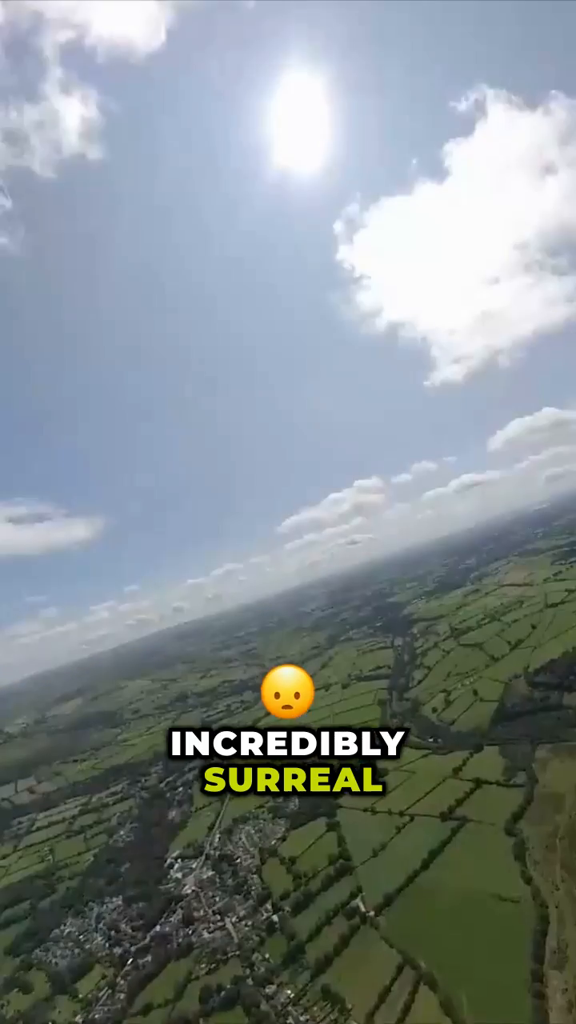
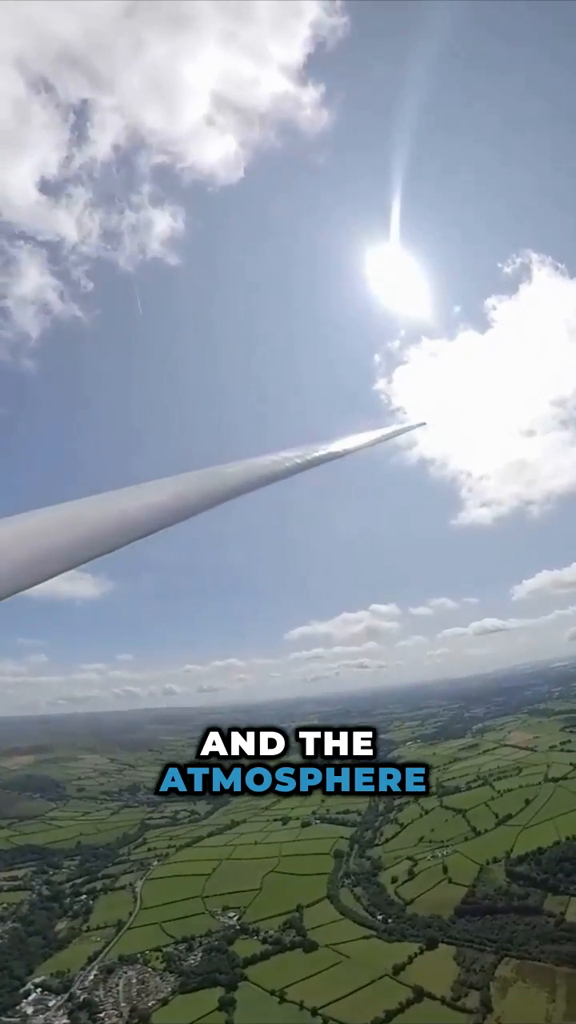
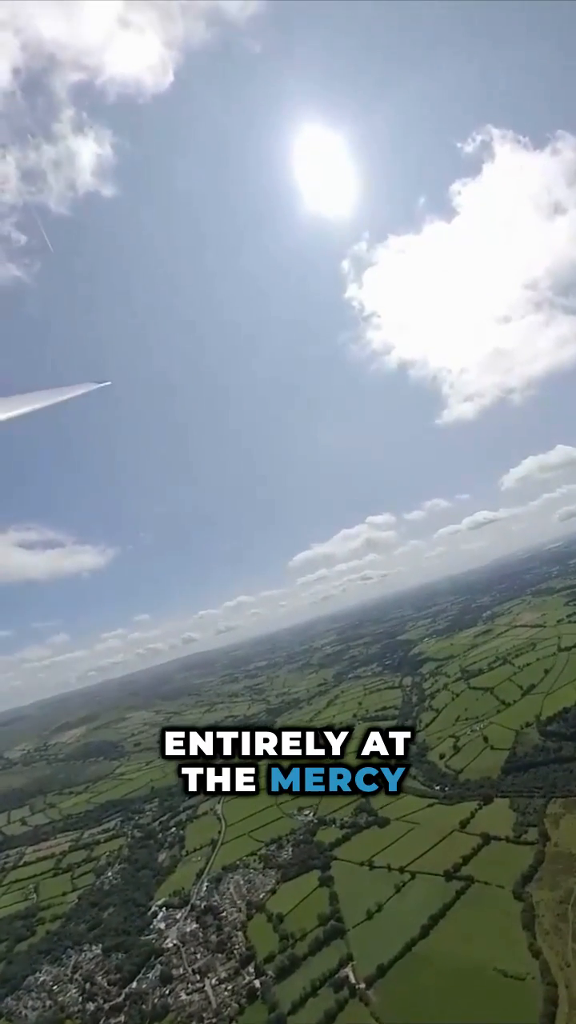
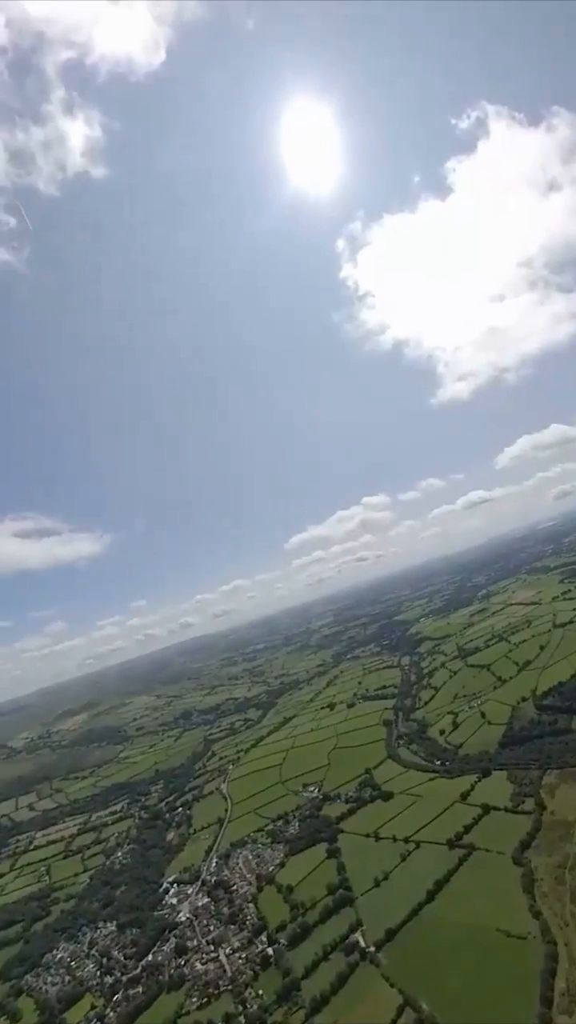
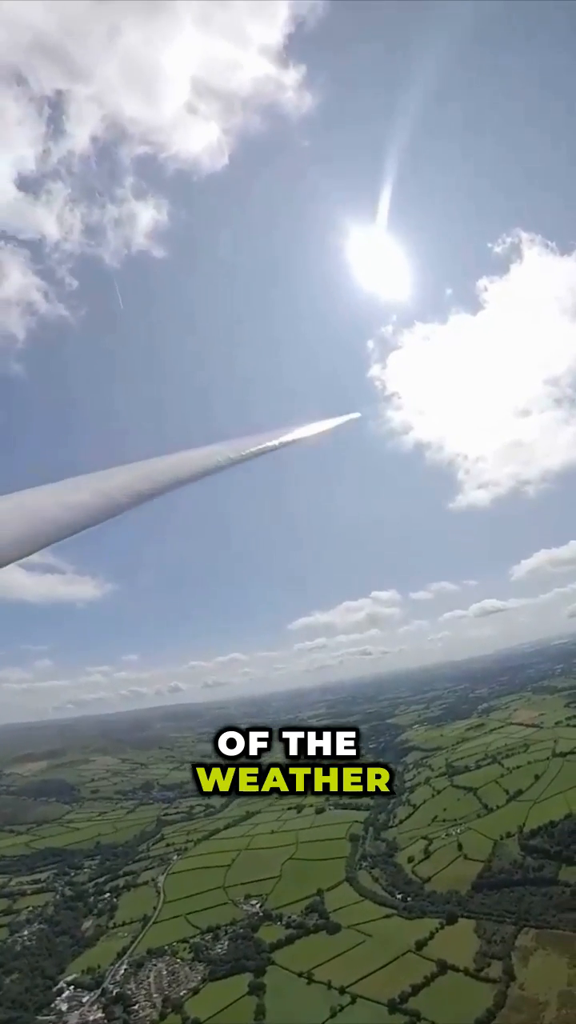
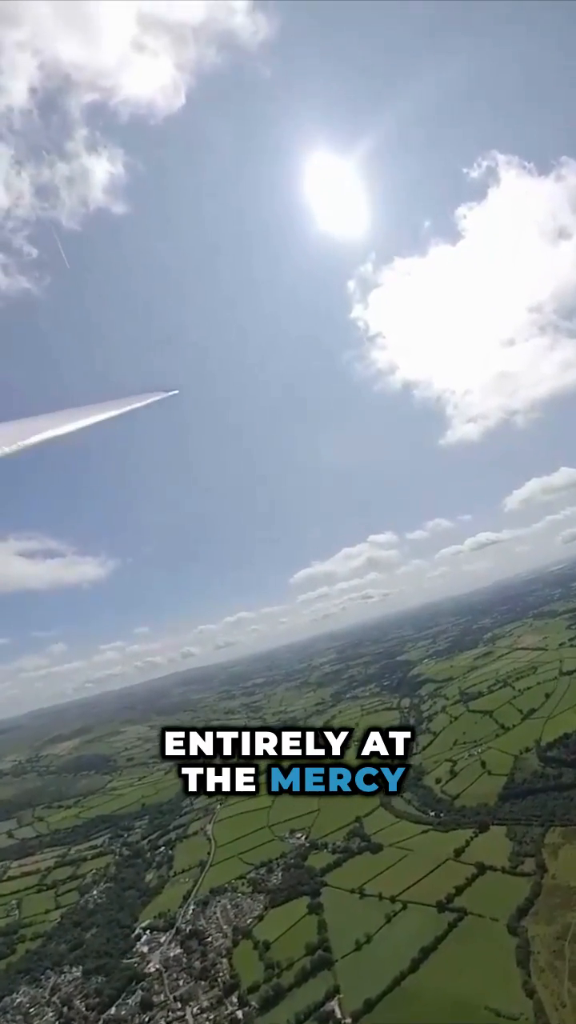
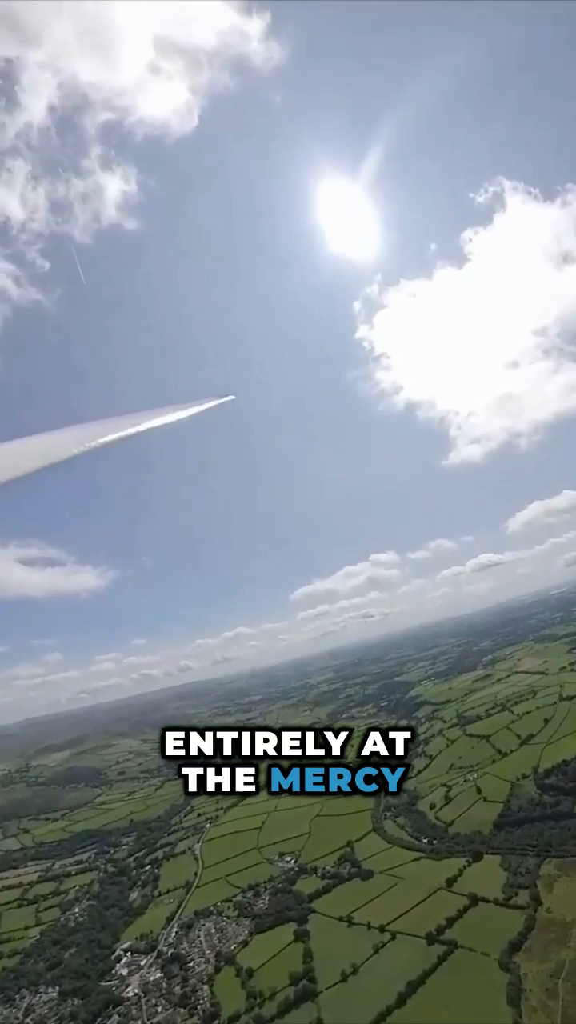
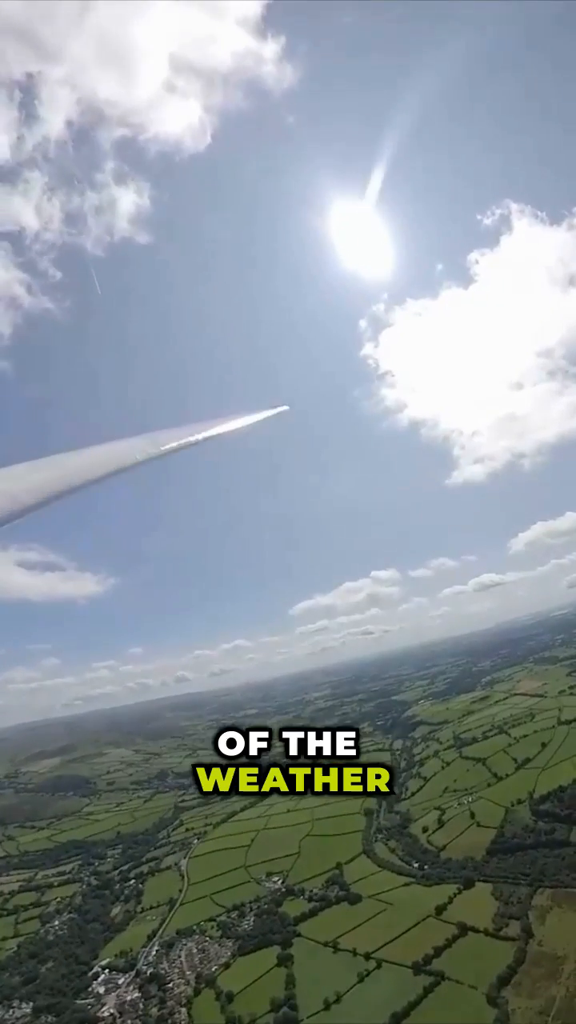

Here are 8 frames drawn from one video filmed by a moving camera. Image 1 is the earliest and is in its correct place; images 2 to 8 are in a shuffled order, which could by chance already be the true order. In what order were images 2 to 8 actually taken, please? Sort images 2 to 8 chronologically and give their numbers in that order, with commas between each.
4, 3, 6, 7, 8, 5, 2
